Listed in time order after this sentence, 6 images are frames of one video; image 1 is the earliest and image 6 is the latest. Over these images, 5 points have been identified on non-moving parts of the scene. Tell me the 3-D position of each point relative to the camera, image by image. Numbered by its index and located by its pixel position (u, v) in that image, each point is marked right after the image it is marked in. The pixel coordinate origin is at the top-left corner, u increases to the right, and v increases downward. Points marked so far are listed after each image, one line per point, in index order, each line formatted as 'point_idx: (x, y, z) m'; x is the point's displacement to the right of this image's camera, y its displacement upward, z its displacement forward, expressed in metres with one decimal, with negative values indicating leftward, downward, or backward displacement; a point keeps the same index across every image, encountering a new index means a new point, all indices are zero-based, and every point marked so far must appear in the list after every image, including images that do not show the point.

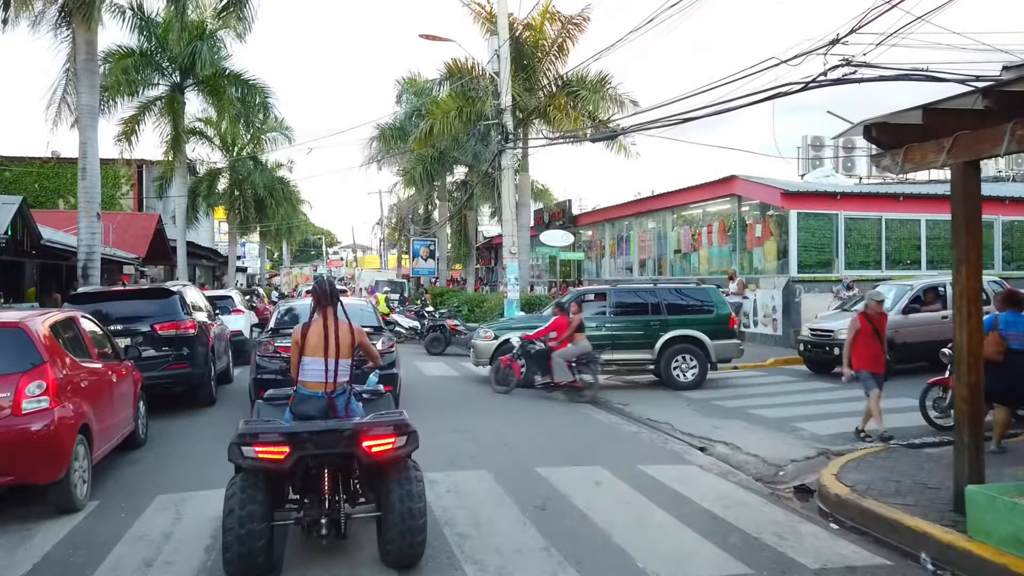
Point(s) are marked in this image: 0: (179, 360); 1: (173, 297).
0: (-4.2, -0.9, +10.4) m
1: (-4.4, -0.1, +10.6) m
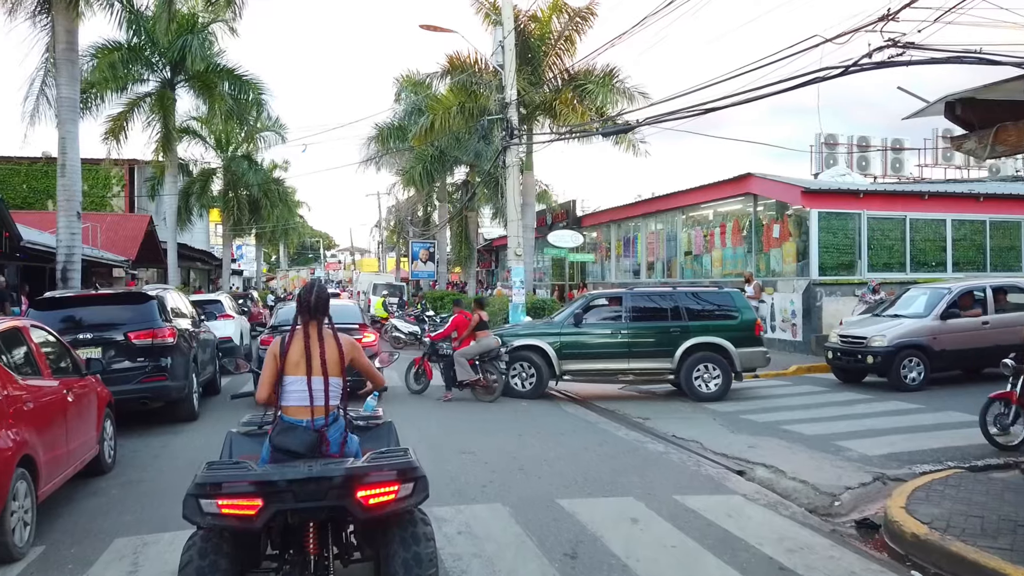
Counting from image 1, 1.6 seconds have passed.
0: (-4.1, -1.0, +9.4) m
1: (-4.2, -0.2, +9.6) m
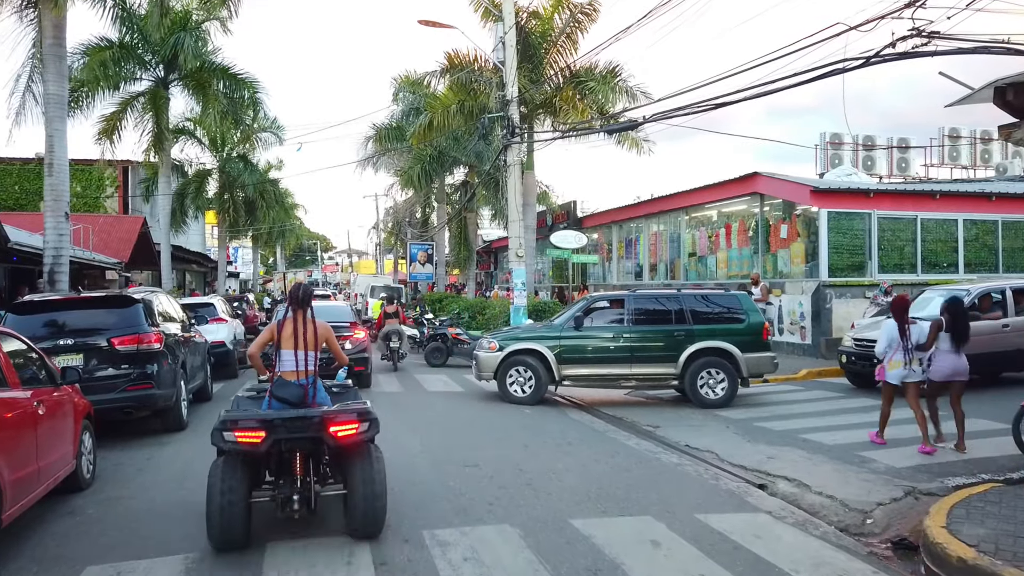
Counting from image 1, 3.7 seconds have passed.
0: (-4.0, -1.0, +8.9) m
1: (-4.2, -0.2, +9.1) m
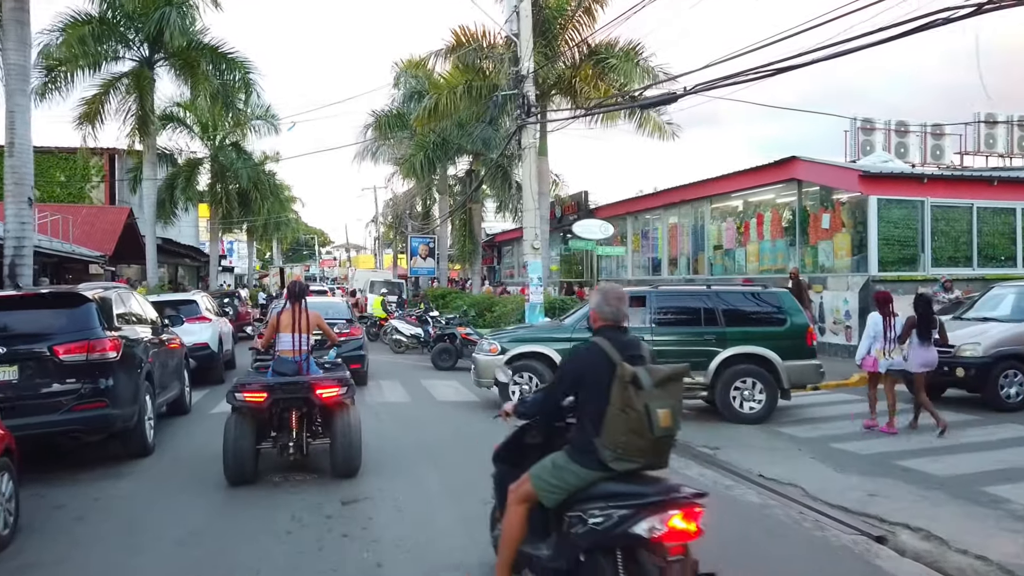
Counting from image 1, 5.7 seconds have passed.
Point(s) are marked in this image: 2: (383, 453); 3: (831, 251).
0: (-3.7, -1.0, +7.2) m
1: (-3.8, -0.2, +7.4) m
2: (-1.4, -1.7, +8.9) m
3: (+6.7, +0.8, +17.0) m
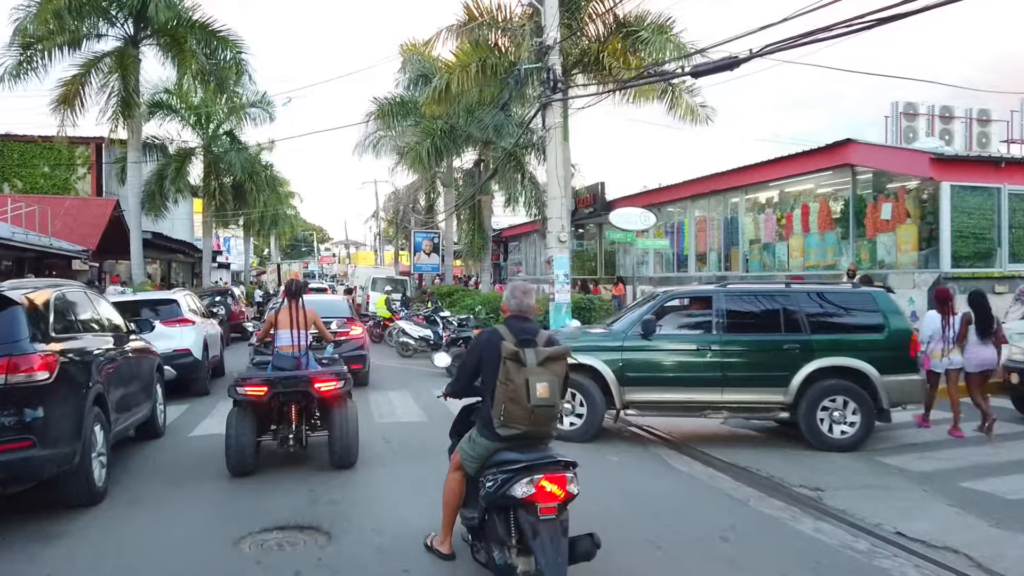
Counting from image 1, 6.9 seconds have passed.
0: (-3.3, -1.0, +5.4) m
1: (-3.4, -0.1, +5.6) m
2: (-1.0, -1.7, +7.1) m
3: (+7.1, +0.8, +15.2) m
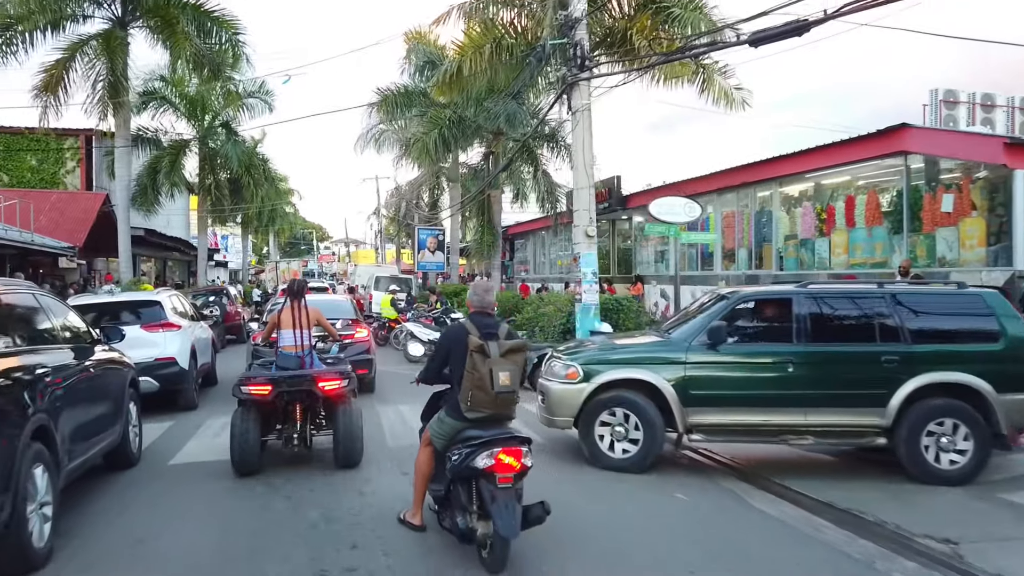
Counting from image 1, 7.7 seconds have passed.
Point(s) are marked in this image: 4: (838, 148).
0: (-2.9, -1.0, +4.0) m
1: (-3.0, -0.2, +4.2) m
2: (-0.6, -1.7, +5.7) m
3: (+7.5, +0.8, +13.8) m
4: (+6.3, +2.7, +15.1) m
